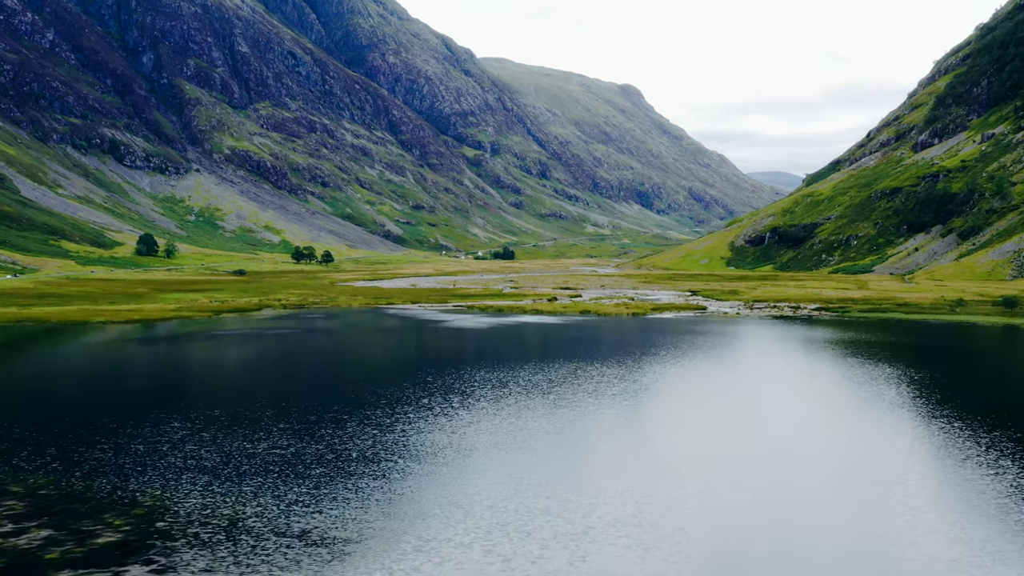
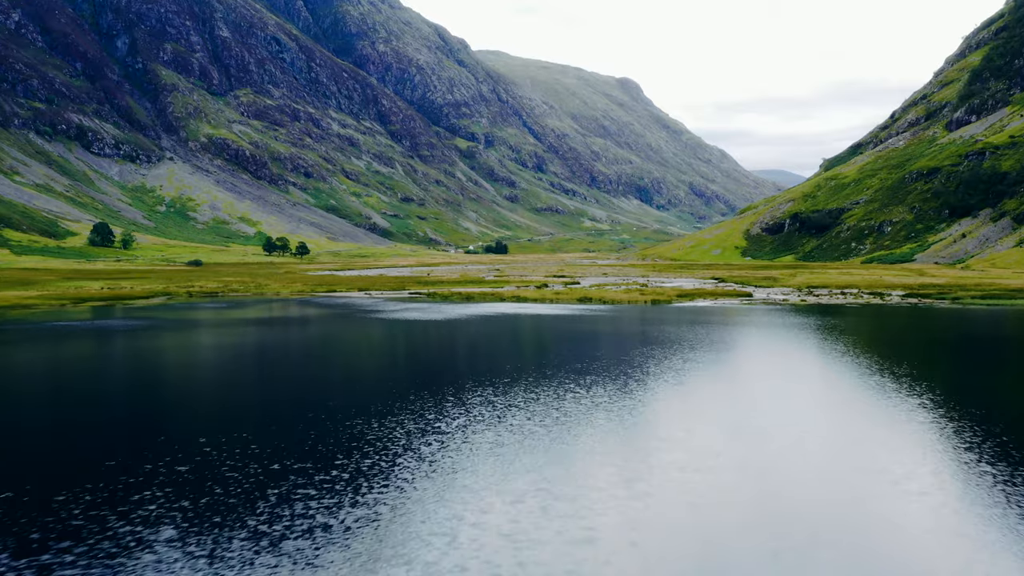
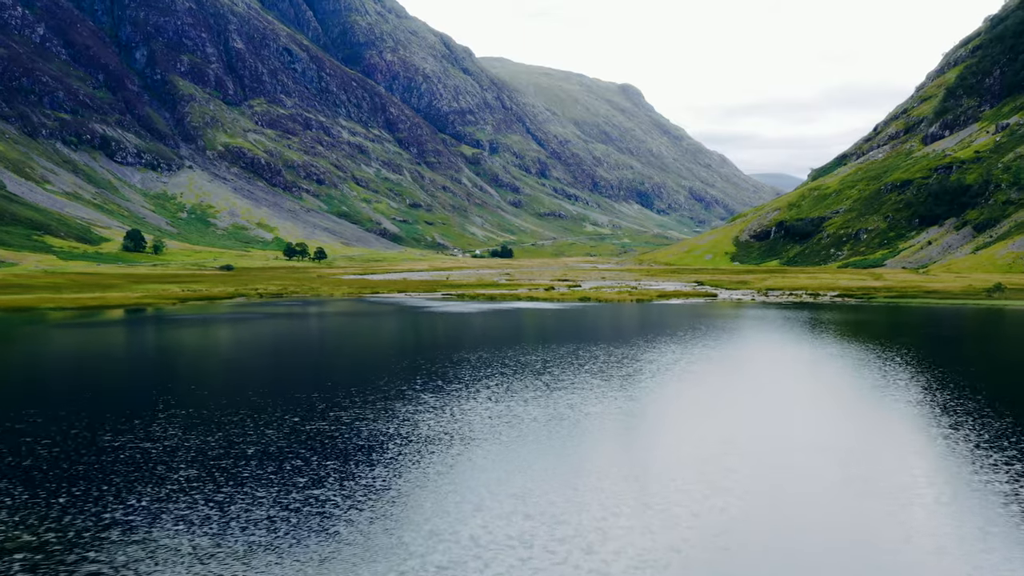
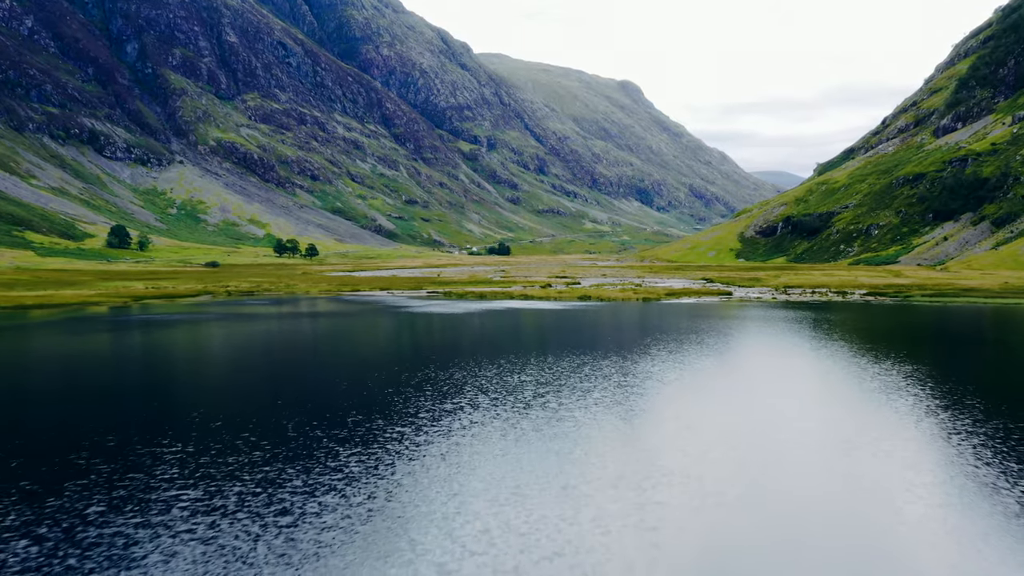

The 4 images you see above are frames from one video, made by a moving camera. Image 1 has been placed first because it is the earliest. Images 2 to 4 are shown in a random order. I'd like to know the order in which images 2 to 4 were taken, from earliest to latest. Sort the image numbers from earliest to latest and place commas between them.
3, 4, 2
